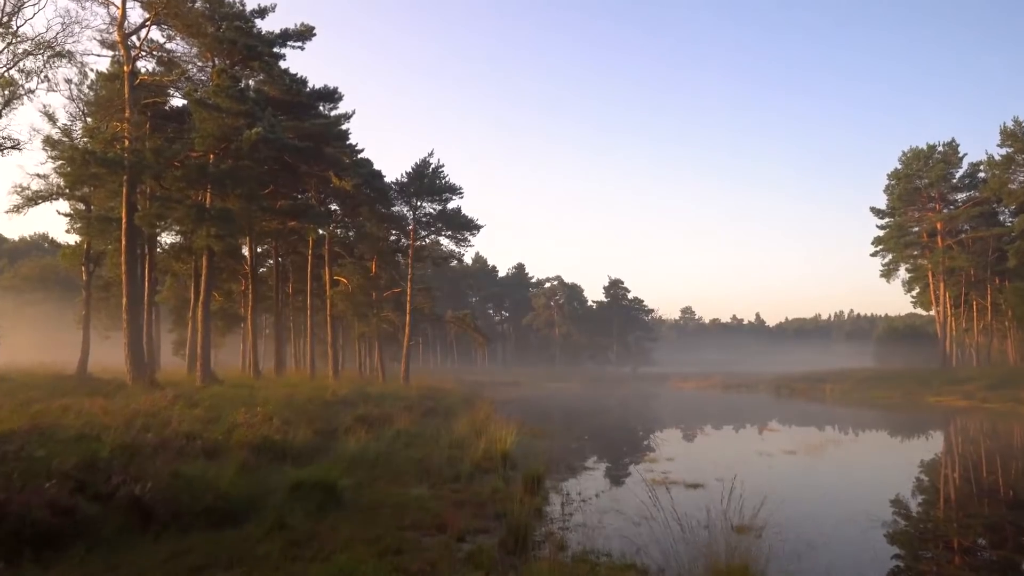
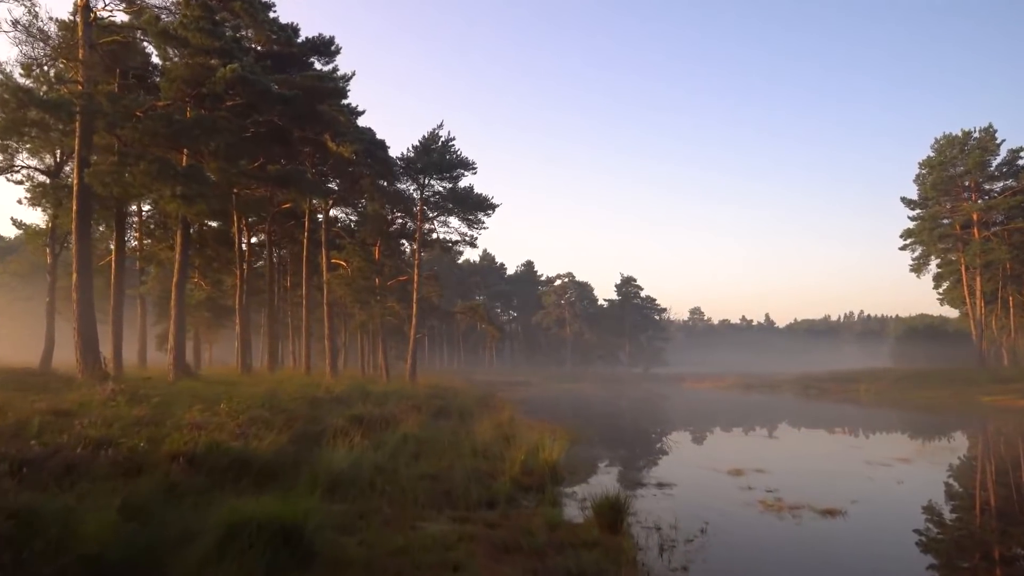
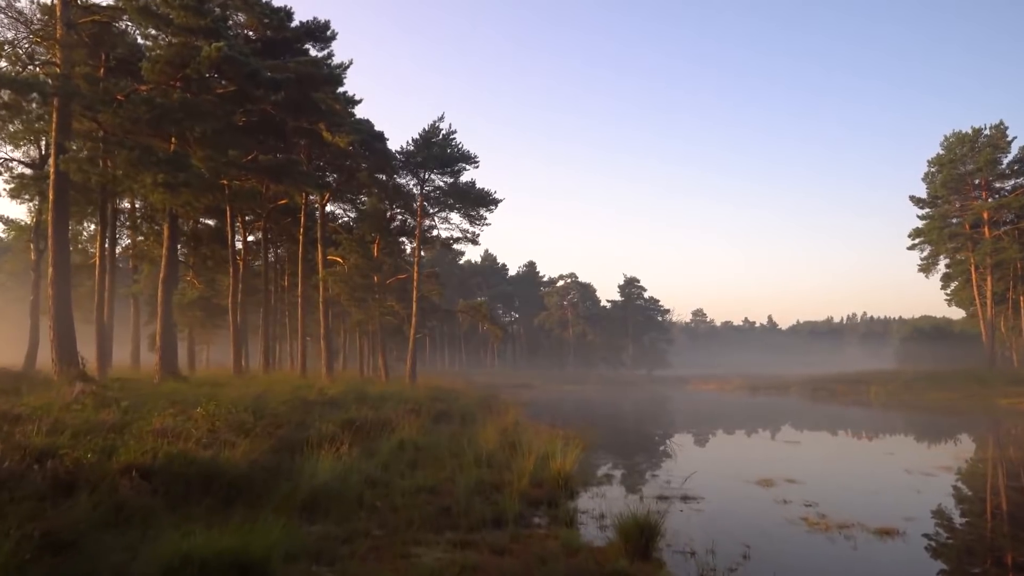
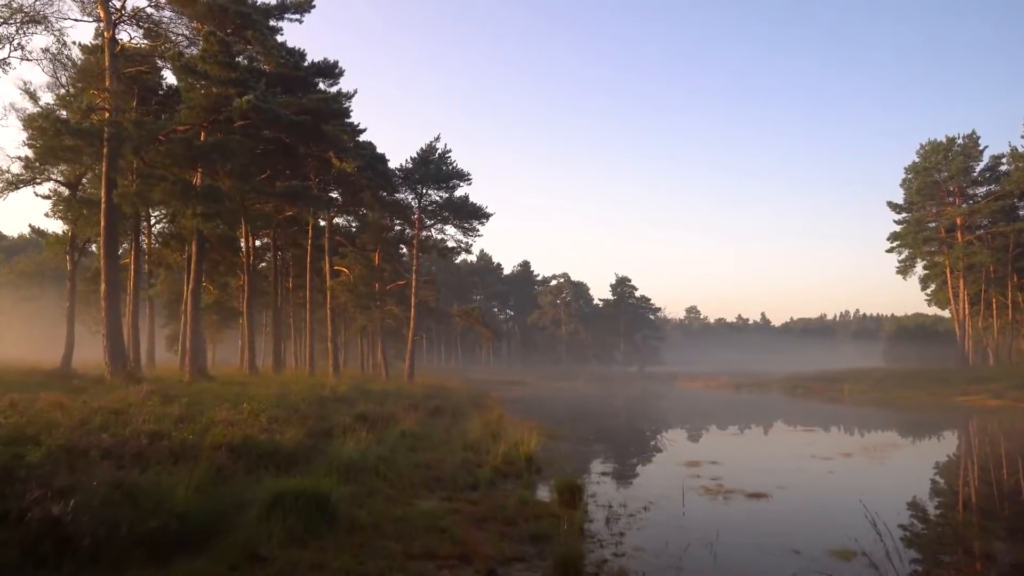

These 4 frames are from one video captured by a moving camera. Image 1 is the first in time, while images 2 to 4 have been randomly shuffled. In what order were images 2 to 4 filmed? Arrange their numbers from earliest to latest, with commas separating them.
4, 2, 3
